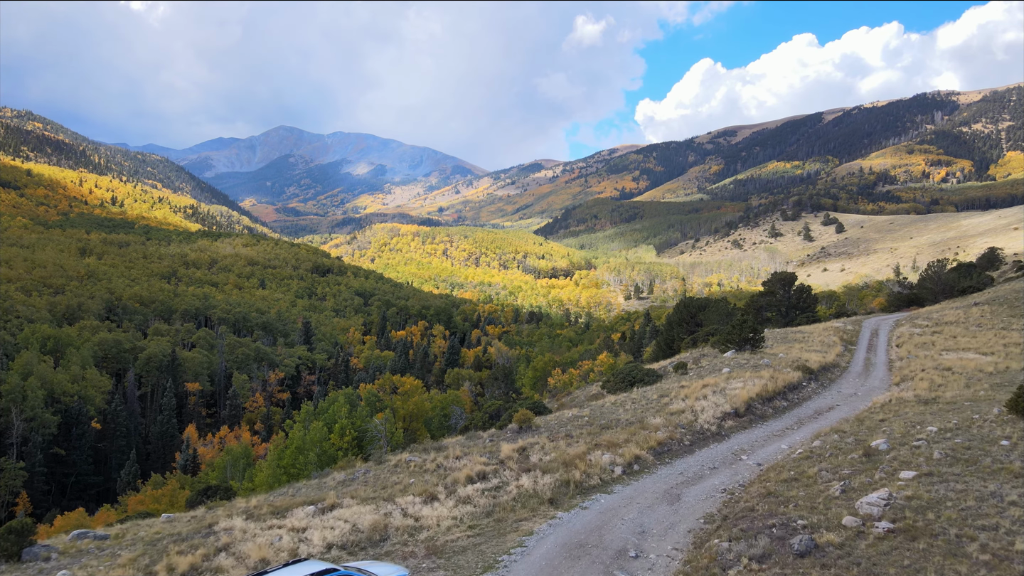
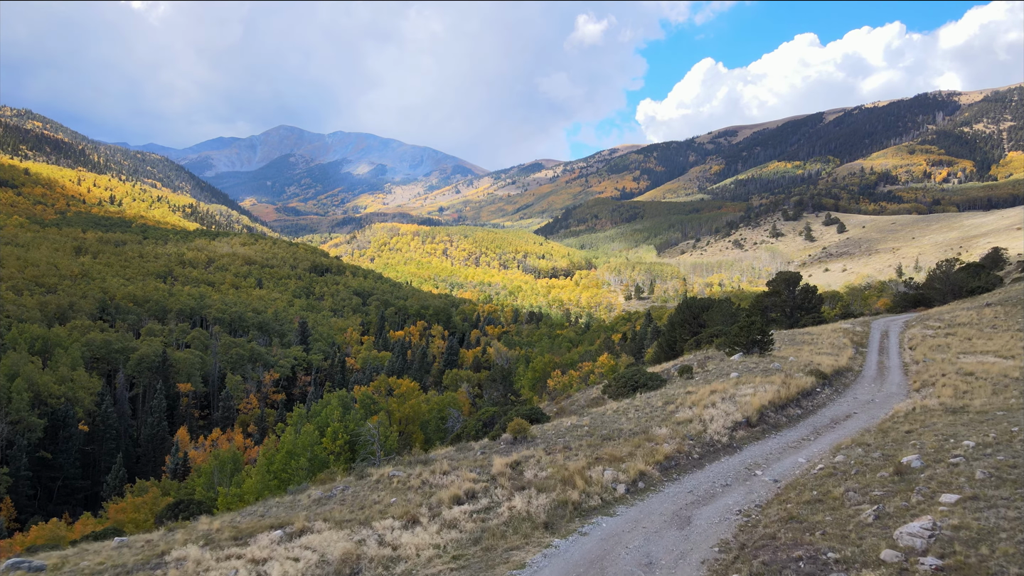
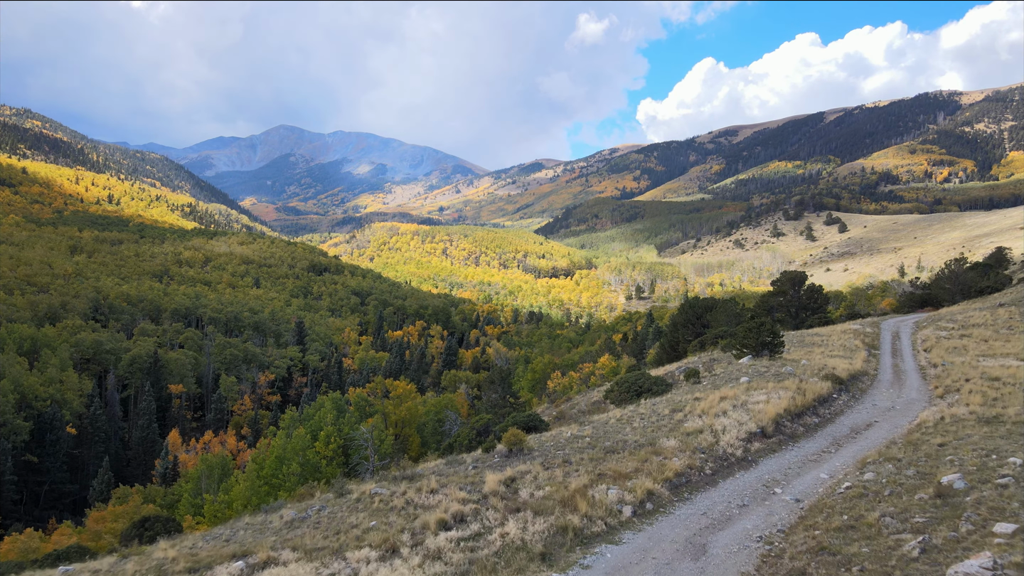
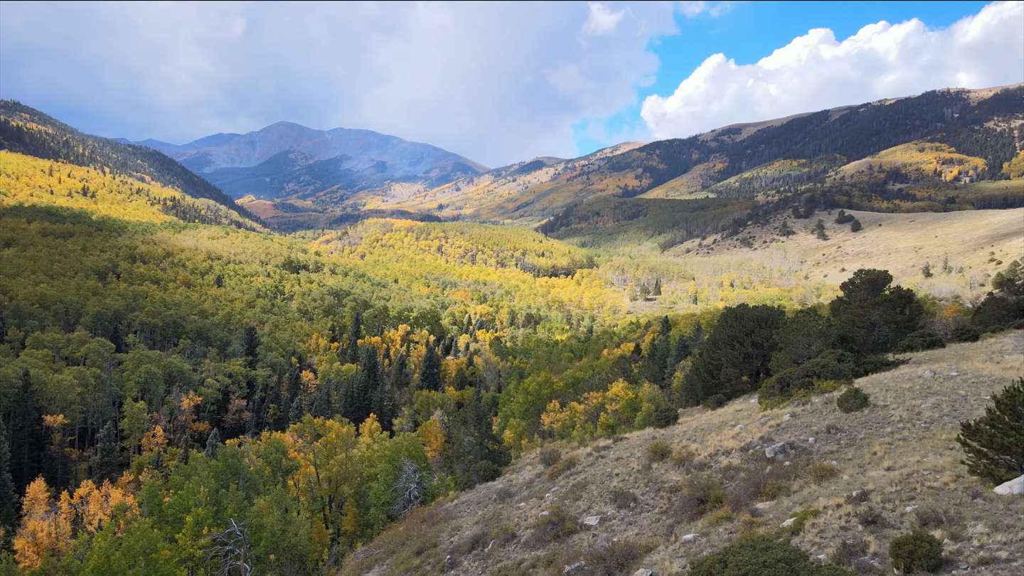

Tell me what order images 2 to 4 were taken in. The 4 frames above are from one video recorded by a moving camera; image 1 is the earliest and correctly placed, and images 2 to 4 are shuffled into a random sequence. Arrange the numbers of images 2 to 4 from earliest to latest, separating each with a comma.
2, 3, 4
